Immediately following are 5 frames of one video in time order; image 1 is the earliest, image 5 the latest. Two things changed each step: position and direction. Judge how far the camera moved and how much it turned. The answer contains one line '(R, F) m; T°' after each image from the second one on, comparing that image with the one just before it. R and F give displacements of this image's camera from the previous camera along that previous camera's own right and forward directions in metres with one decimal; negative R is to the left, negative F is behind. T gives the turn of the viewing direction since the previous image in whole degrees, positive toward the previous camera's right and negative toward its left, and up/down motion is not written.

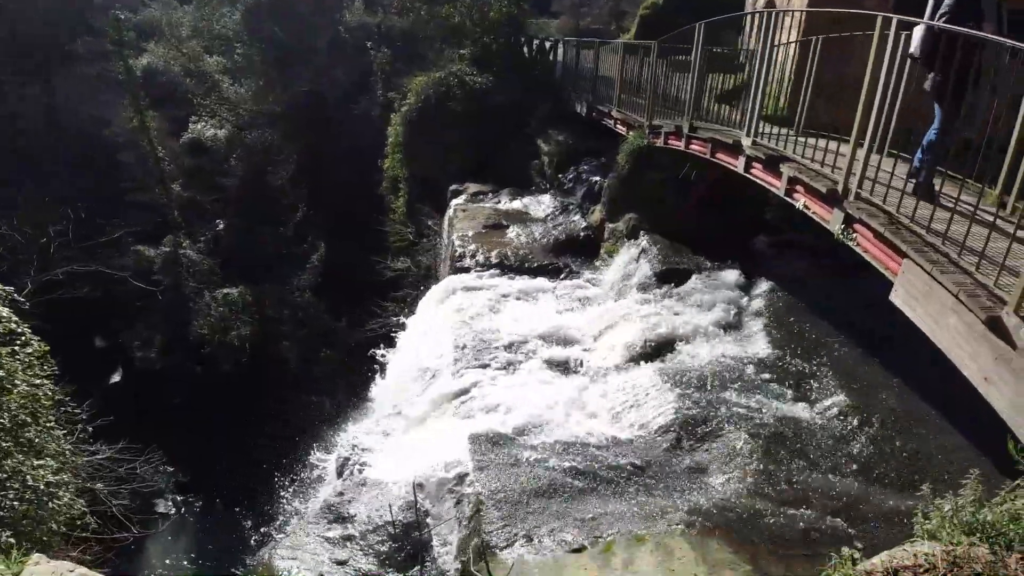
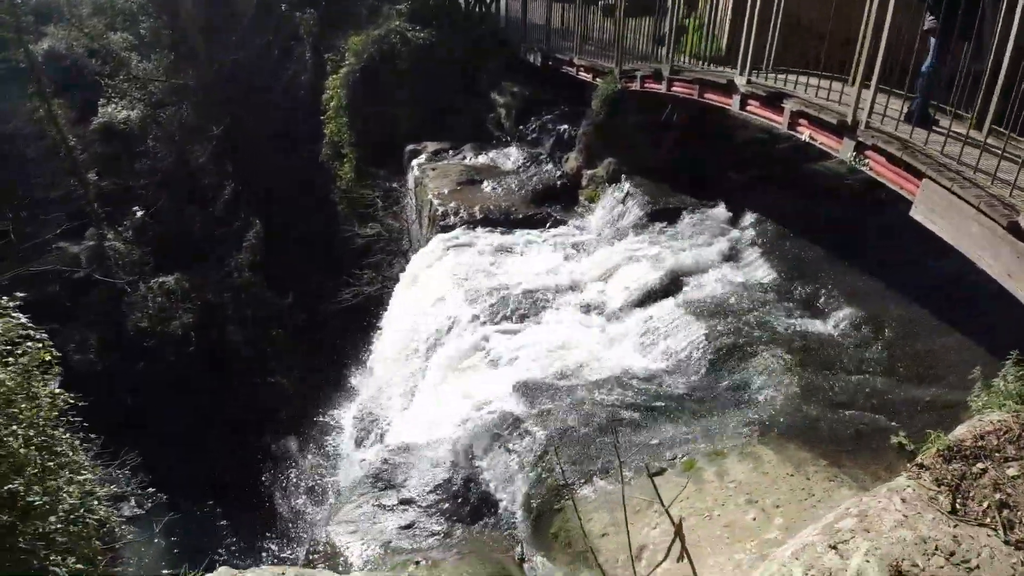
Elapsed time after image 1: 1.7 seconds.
(-0.8, -0.2) m; +5°
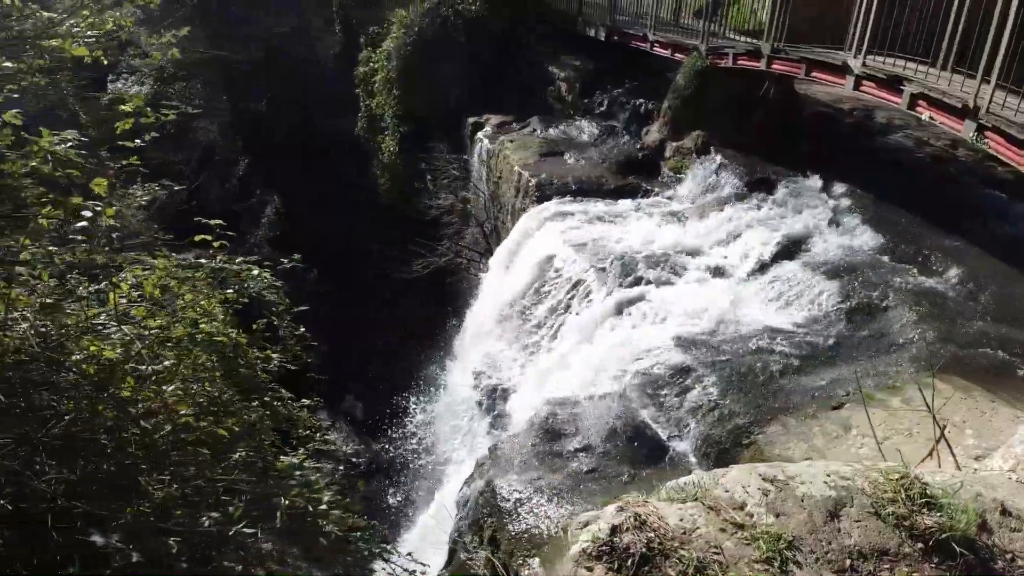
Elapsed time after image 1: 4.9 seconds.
(-1.8, -1.0) m; +1°
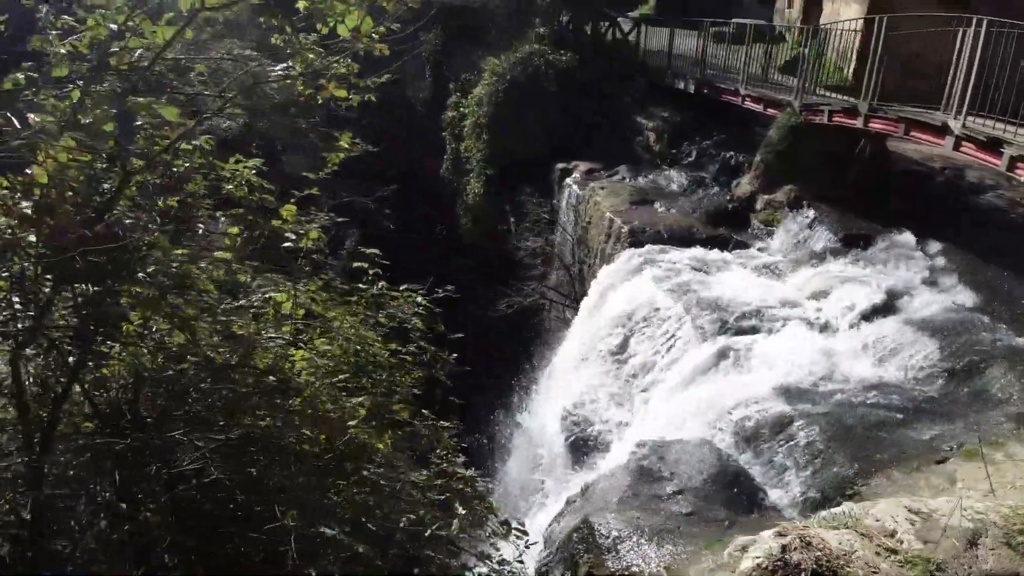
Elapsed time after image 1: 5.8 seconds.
(-0.7, -0.7) m; -5°
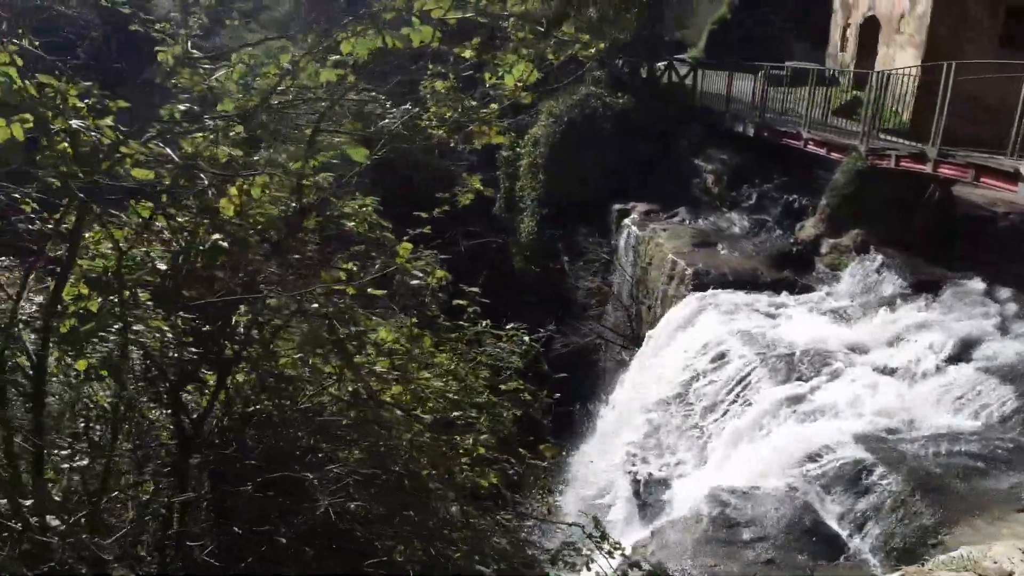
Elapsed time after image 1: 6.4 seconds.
(-0.6, -0.3) m; -3°
